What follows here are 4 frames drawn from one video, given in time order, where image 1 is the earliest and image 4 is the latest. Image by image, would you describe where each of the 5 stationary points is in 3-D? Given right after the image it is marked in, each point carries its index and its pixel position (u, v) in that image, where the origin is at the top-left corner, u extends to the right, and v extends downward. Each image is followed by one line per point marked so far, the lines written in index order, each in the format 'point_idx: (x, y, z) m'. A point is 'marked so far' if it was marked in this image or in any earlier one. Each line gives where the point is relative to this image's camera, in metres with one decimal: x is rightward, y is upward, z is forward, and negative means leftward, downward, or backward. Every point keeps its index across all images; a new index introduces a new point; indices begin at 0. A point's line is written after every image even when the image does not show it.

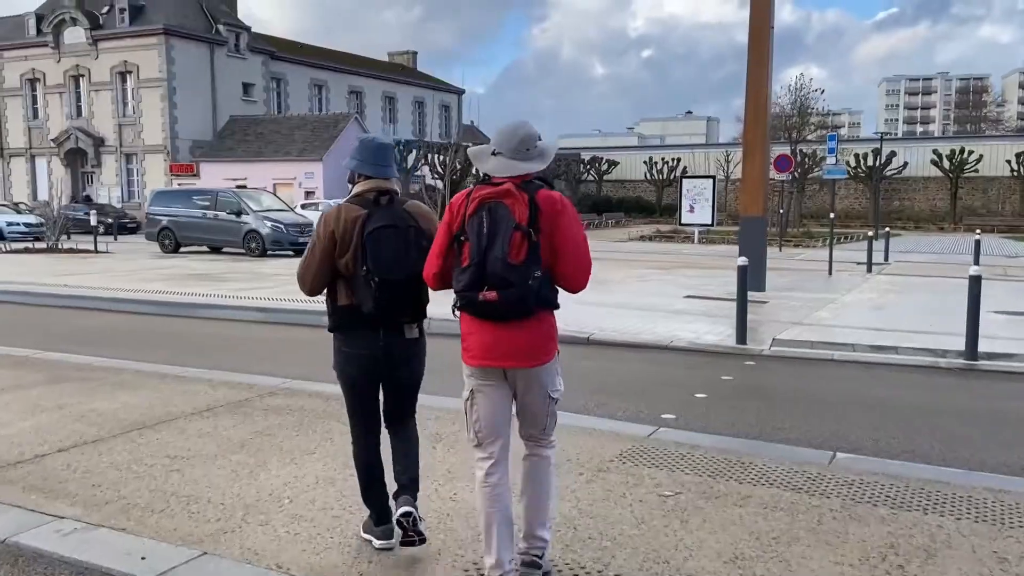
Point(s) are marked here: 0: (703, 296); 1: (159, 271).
0: (+3.3, -0.2, +13.7) m
1: (-7.9, +0.4, +17.9) m
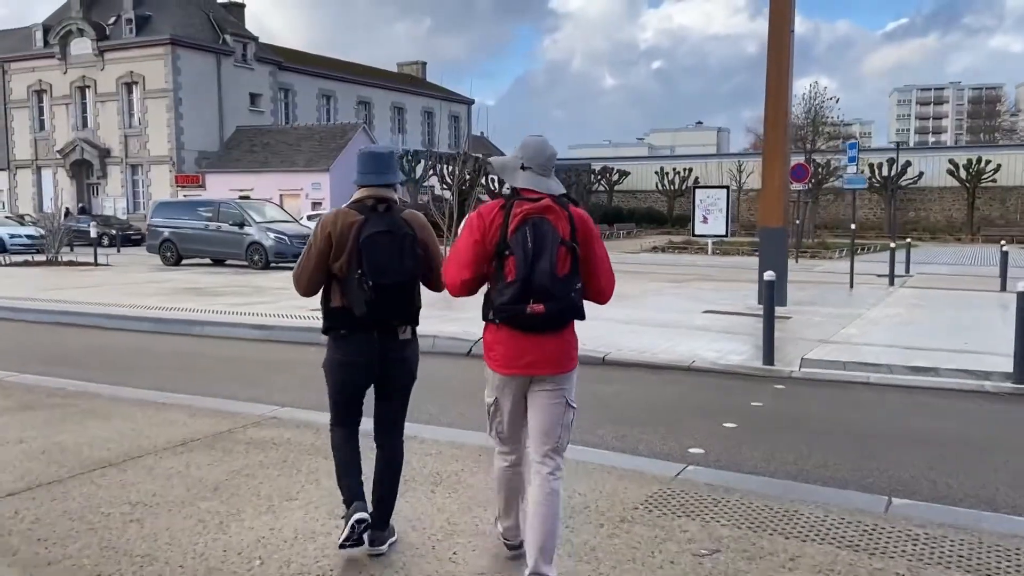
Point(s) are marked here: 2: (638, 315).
0: (+3.4, -0.4, +13.0) m
1: (-7.7, +0.1, +17.4) m
2: (+1.9, -0.4, +12.4) m
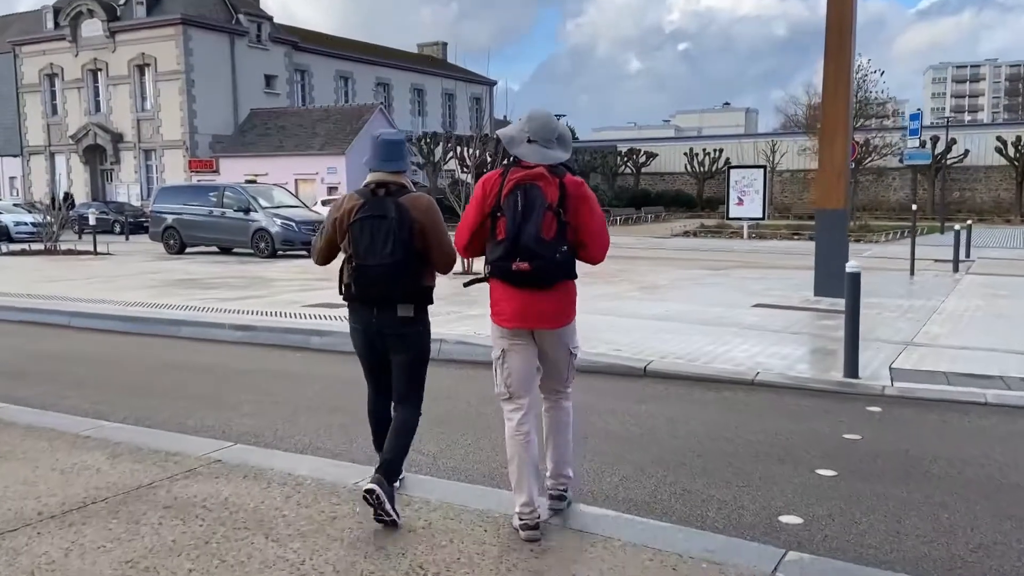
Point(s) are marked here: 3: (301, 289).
0: (+3.7, -0.3, +11.3) m
1: (-7.2, +0.2, +16.0) m
2: (+2.2, -0.3, +10.8) m
3: (-3.5, 0.0, +13.4) m
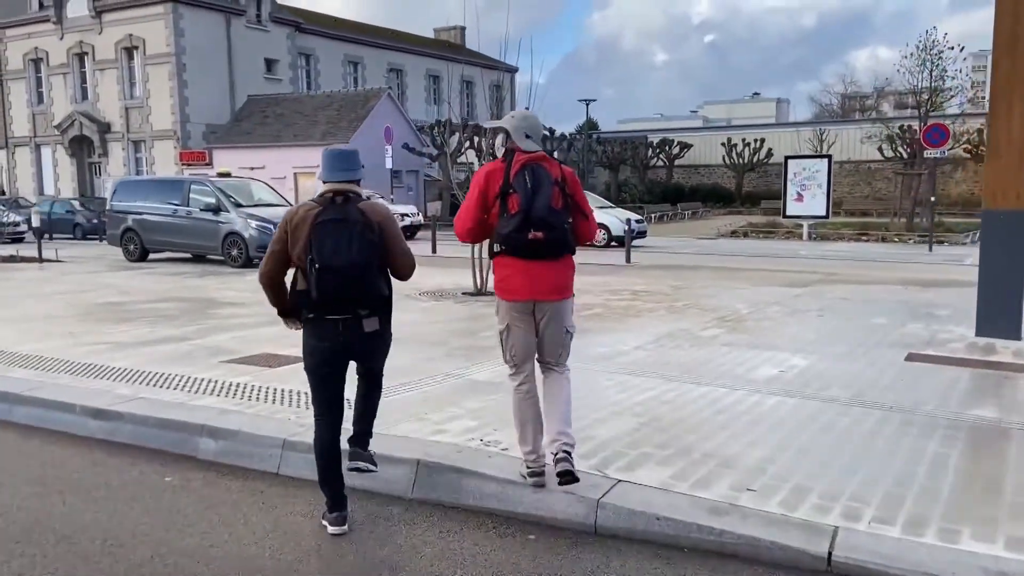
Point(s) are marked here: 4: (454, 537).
0: (+4.0, -0.7, +7.5) m
1: (-6.8, -0.1, +12.5) m
2: (+2.5, -0.7, +7.0) m
3: (-3.2, -0.4, +9.8) m
4: (-0.3, -1.2, +3.9) m
